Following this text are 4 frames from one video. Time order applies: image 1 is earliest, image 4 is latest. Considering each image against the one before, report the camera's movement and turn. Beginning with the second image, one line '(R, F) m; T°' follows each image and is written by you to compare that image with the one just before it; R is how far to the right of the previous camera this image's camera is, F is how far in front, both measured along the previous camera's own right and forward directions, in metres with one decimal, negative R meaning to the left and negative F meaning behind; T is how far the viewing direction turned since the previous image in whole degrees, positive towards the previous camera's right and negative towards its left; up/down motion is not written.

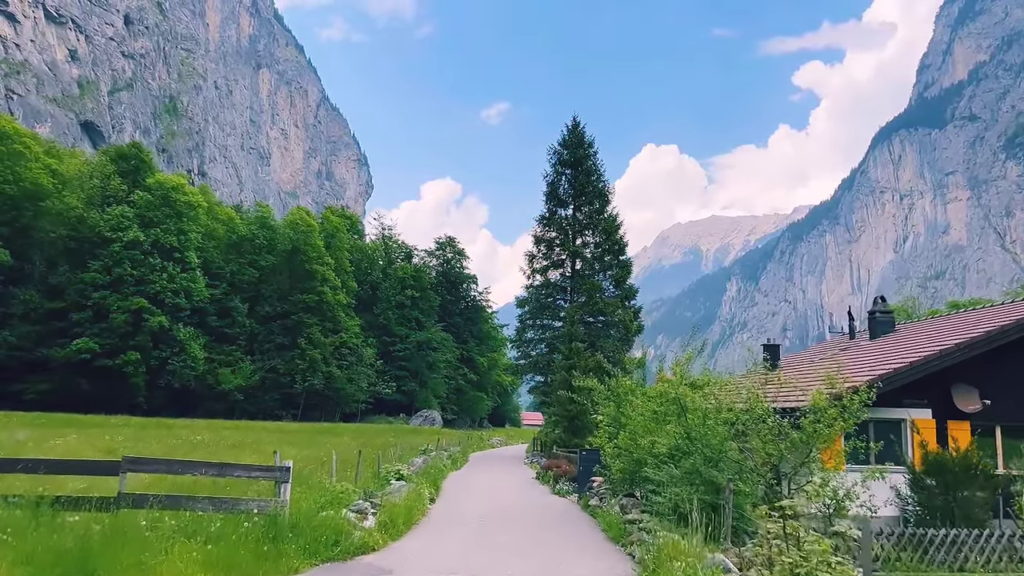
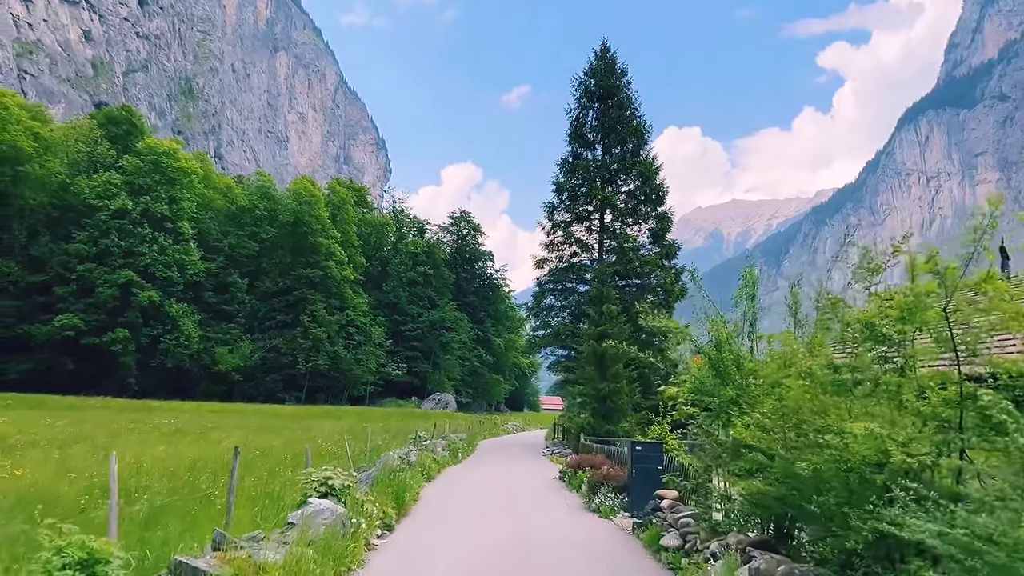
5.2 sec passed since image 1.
(+0.1, +5.1) m; -2°
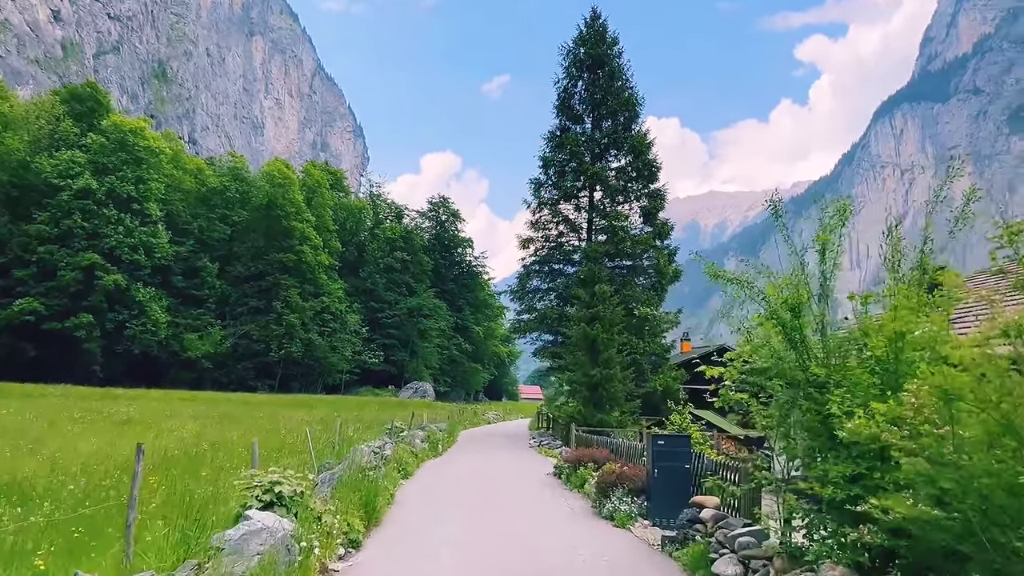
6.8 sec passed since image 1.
(-0.2, +1.5) m; +2°
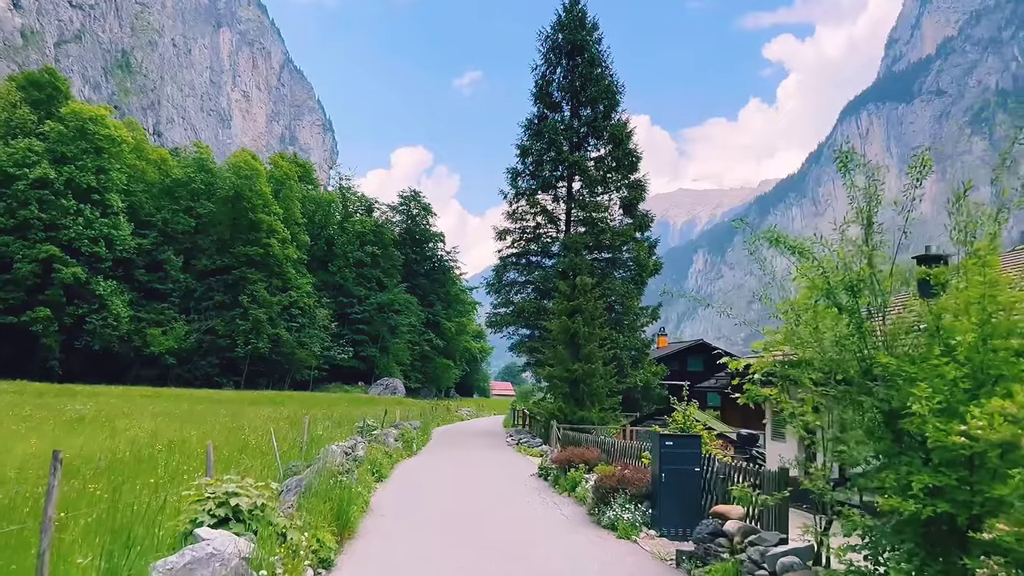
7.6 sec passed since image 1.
(-0.2, +0.7) m; +3°
